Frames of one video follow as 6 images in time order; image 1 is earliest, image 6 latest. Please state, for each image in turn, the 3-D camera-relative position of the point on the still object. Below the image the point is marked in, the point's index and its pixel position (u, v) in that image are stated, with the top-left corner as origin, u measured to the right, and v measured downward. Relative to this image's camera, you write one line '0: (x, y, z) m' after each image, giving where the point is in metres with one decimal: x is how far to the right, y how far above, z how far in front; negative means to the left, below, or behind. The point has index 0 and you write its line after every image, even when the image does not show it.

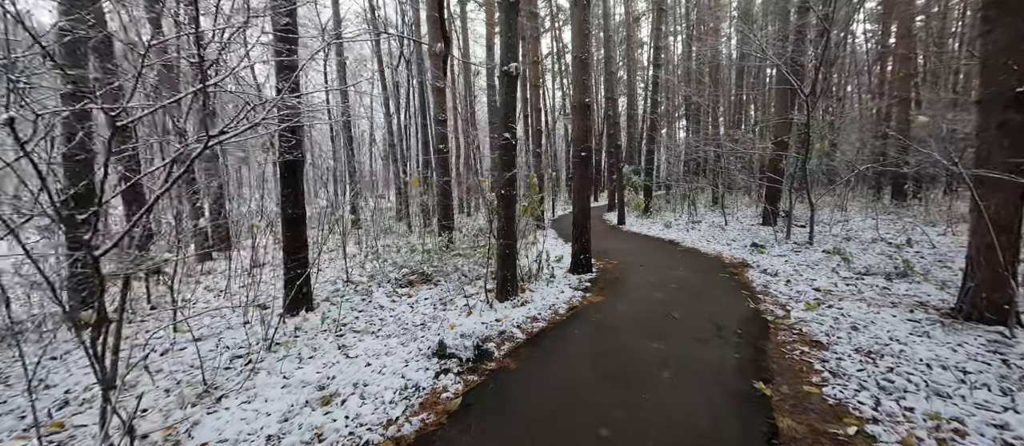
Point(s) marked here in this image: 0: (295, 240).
0: (-2.7, -0.2, +4.6) m
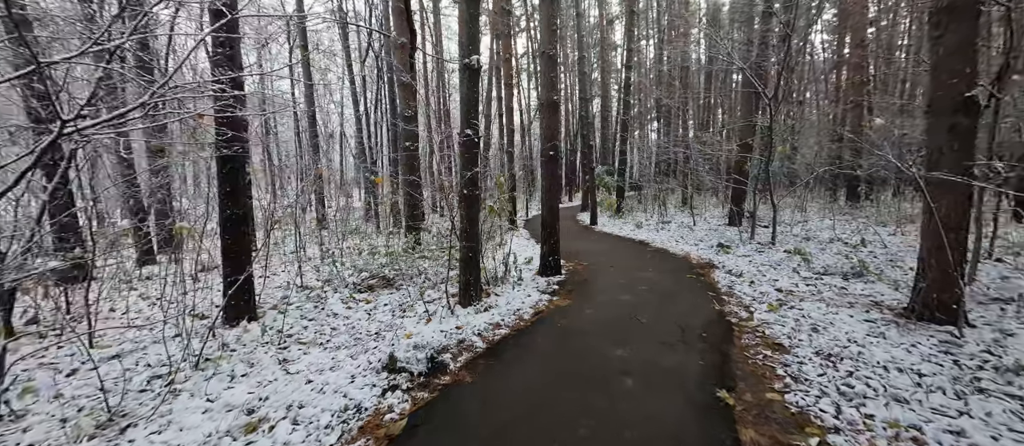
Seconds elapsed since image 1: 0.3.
0: (-3.1, -0.2, +4.2) m
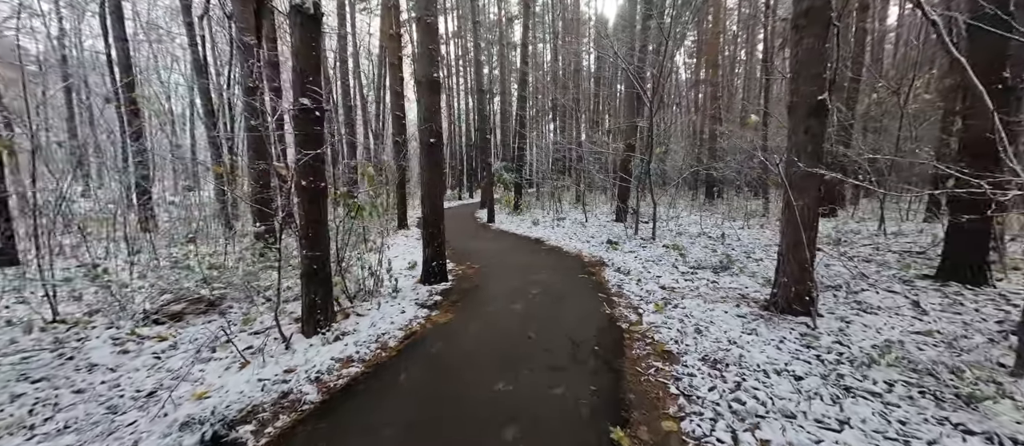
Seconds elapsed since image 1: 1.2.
0: (-4.3, -0.3, +2.4) m
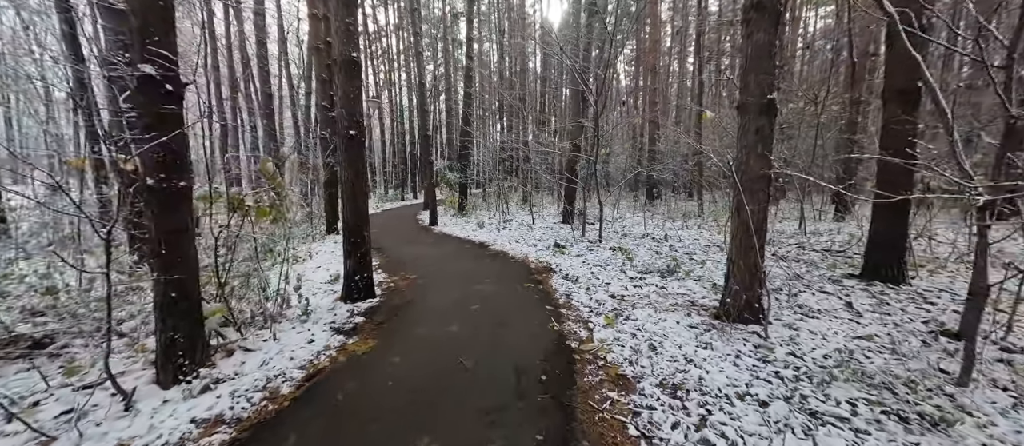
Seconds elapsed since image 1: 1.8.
0: (-4.6, -0.4, +1.2) m
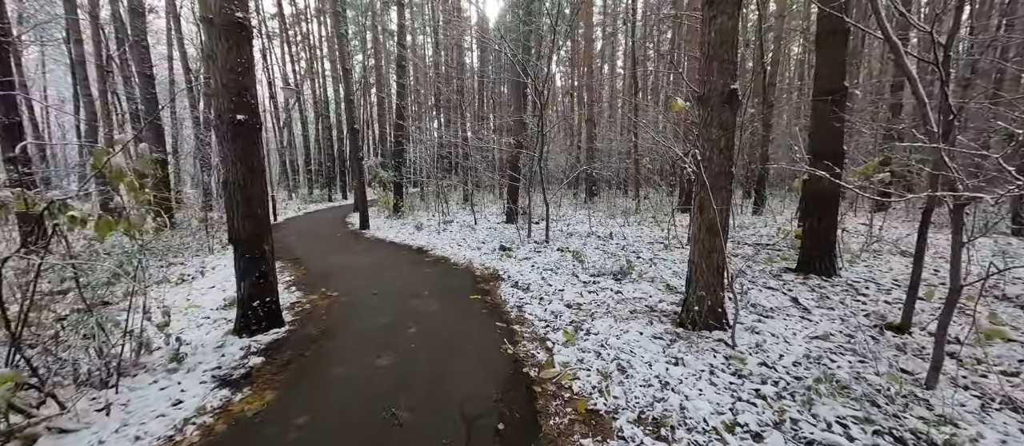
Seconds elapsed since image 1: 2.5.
0: (-4.6, -0.6, -0.3) m
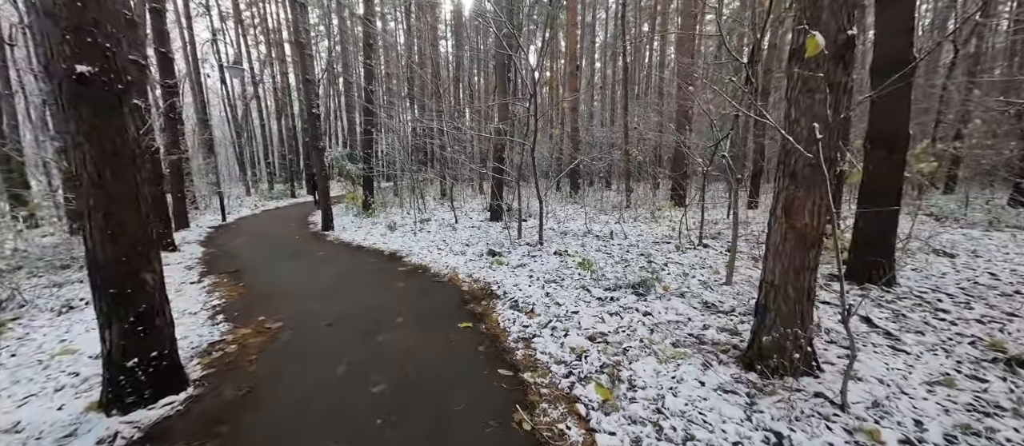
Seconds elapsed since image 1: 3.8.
0: (-4.2, -0.8, -1.9) m
